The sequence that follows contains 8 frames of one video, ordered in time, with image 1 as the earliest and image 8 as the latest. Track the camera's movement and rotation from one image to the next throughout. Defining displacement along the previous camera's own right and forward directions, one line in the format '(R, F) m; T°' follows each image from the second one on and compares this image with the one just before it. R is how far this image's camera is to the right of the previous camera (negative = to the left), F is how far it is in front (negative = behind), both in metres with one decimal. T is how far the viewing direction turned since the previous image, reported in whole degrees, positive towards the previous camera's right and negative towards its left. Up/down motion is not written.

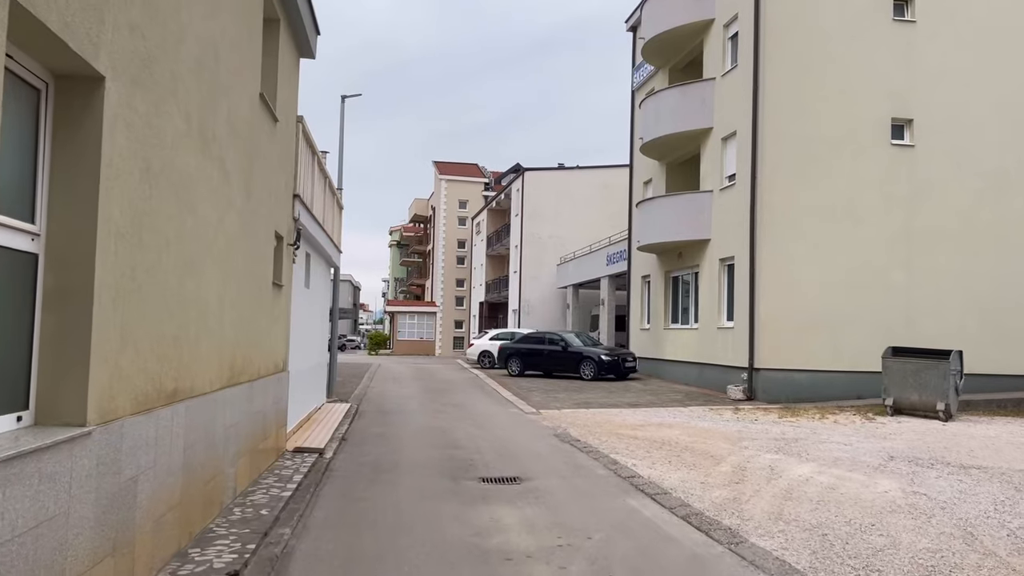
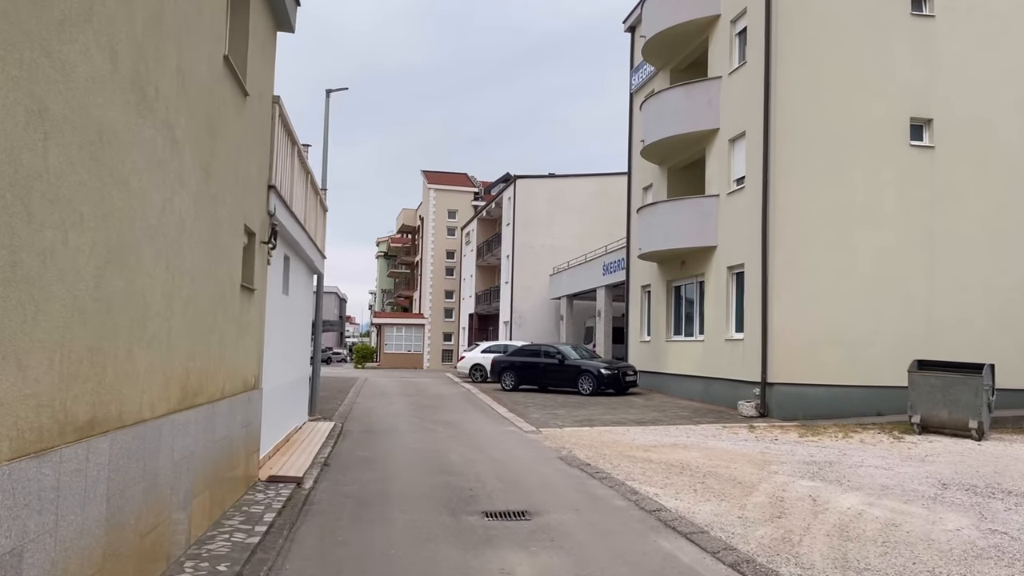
(-0.2, +1.2) m; +1°
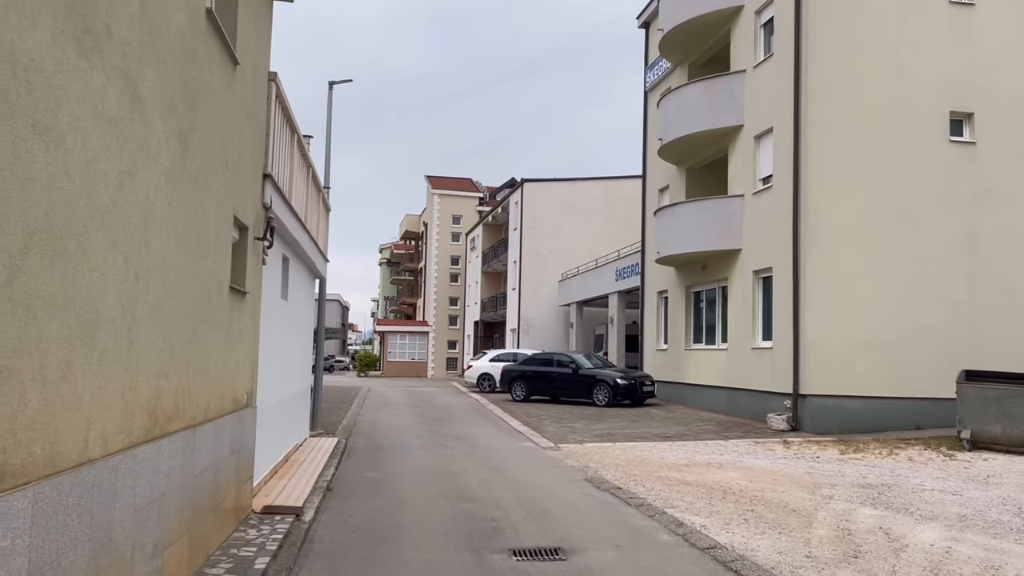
(-0.2, +1.1) m; 0°
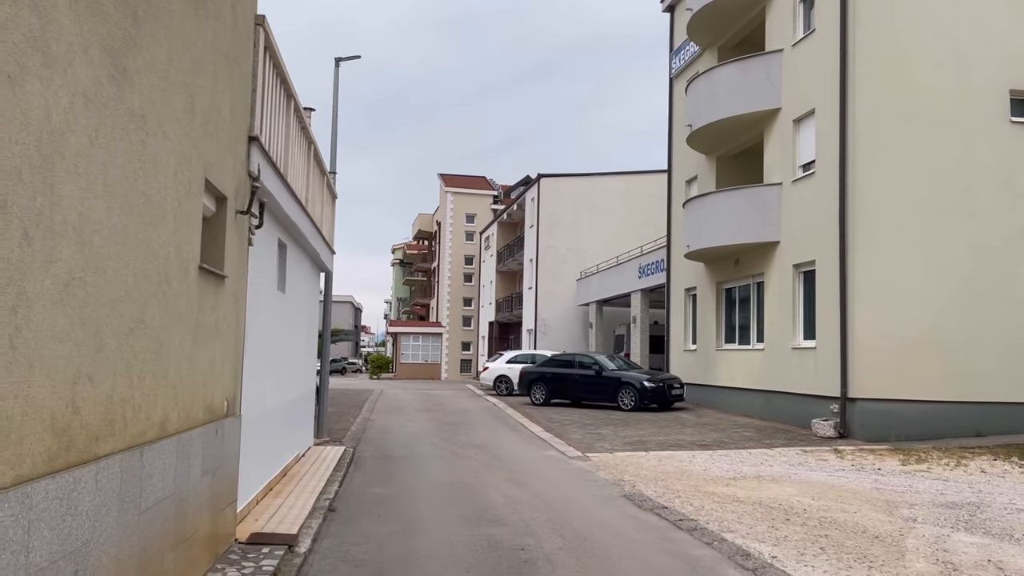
(-0.2, +1.2) m; -1°
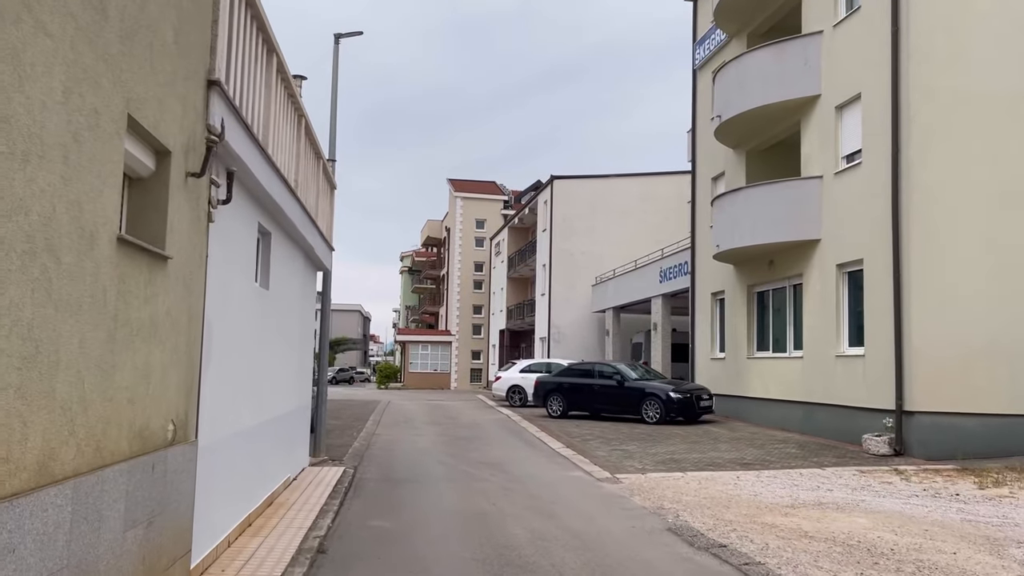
(-0.2, +1.4) m; -1°
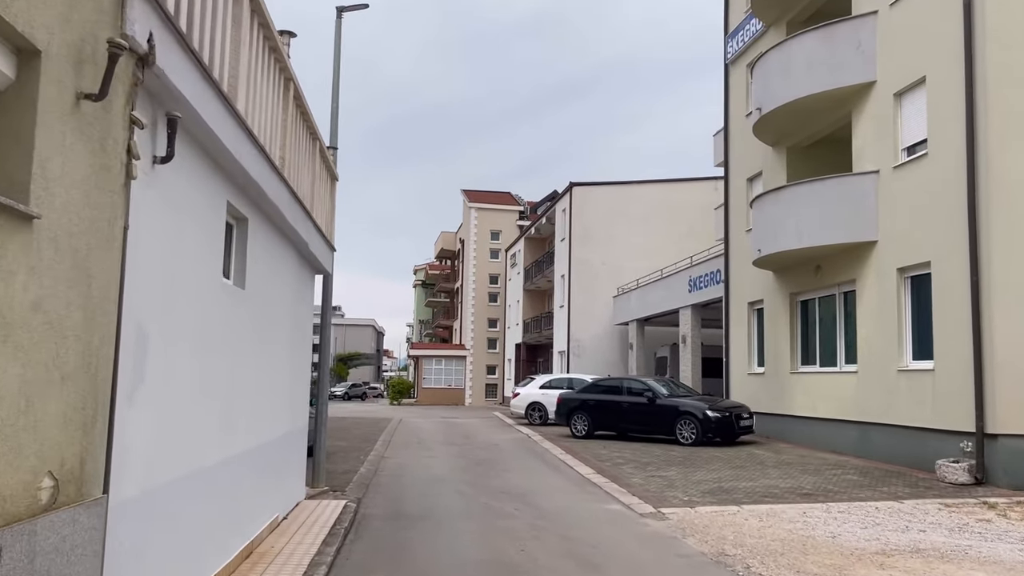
(-0.2, +1.5) m; -1°
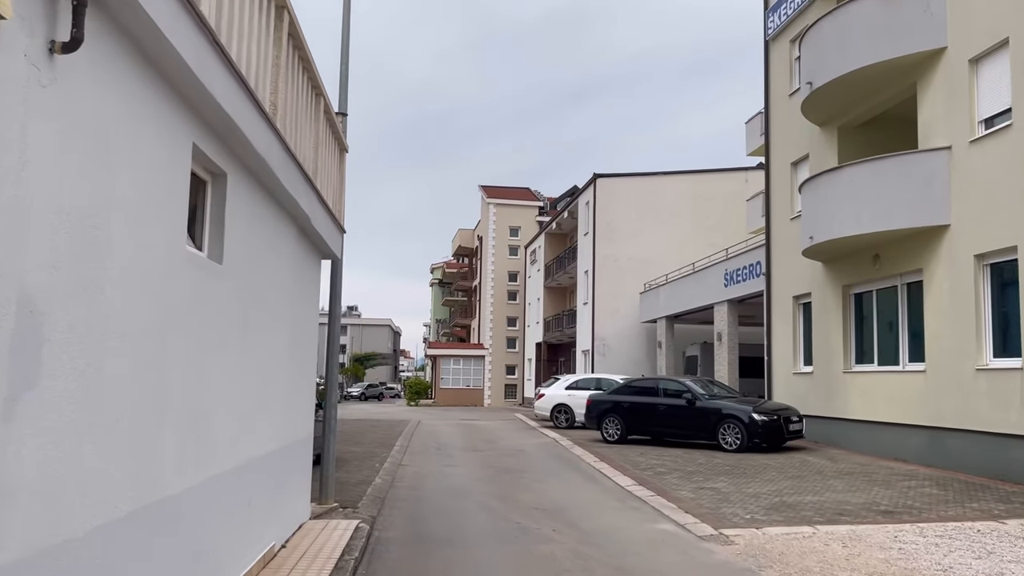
(-0.2, +1.4) m; -1°
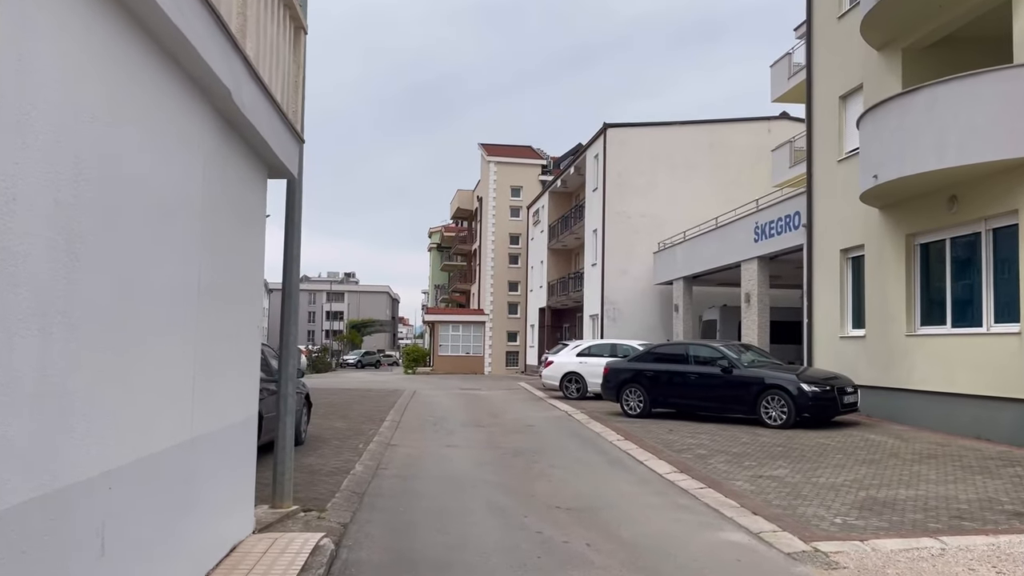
(-0.2, +2.3) m; 0°
